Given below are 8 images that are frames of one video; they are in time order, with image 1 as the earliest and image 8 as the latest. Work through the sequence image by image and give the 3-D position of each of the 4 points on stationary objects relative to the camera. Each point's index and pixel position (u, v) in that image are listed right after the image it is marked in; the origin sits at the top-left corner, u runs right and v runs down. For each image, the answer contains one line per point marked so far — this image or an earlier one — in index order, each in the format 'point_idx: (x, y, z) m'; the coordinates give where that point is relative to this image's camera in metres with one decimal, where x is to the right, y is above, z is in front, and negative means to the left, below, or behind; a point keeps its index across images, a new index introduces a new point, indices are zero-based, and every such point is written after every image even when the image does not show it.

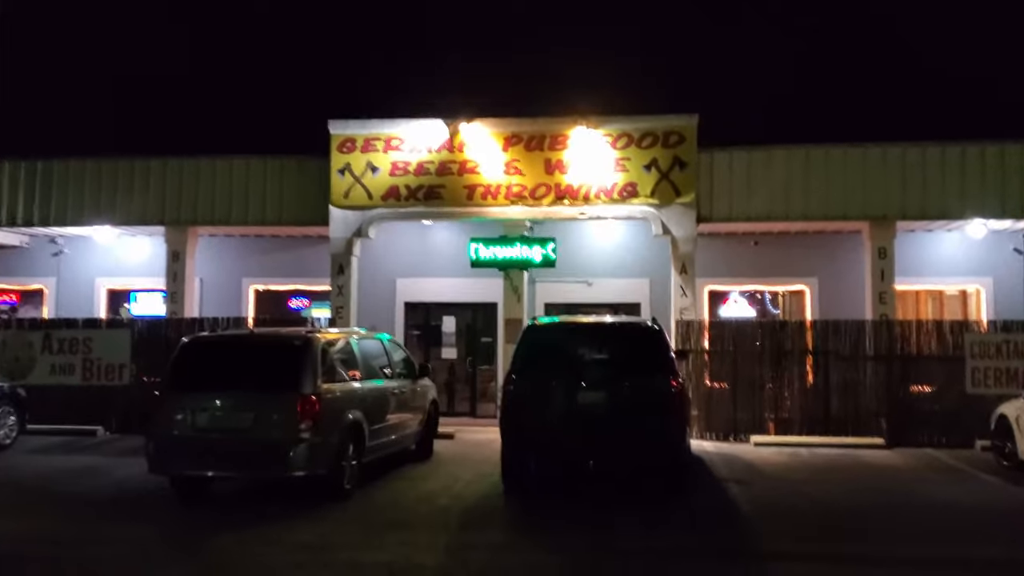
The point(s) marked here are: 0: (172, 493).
0: (-3.4, -2.0, +9.3) m
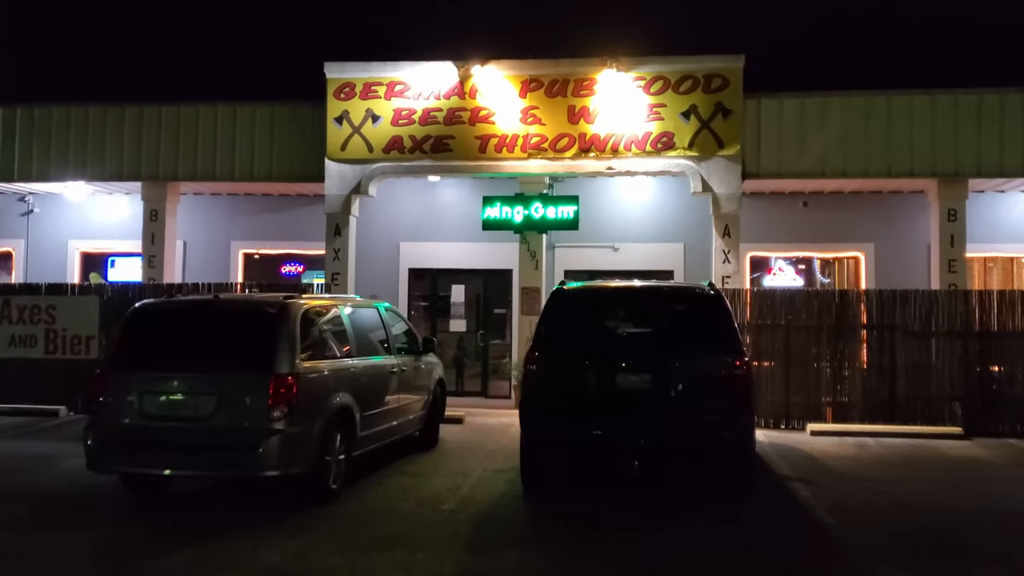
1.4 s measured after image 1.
0: (-3.2, -1.7, +7.7) m
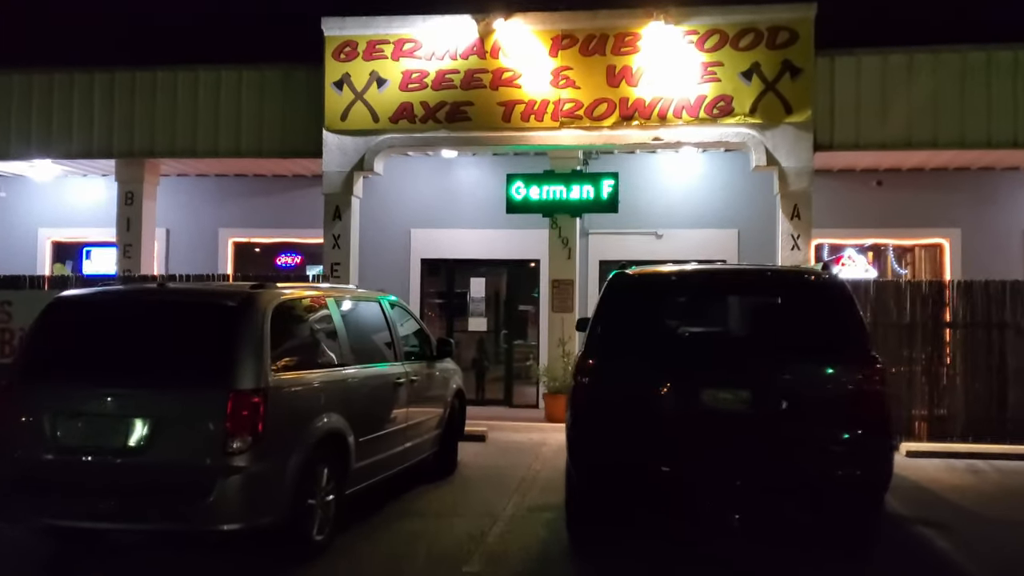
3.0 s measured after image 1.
0: (-2.9, -1.6, +5.9) m
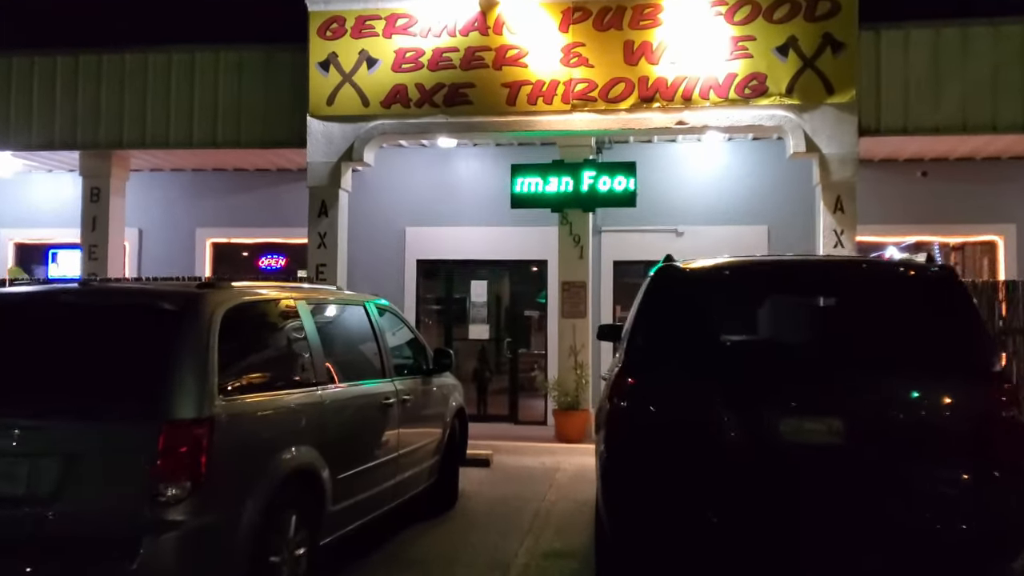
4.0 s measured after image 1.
0: (-2.8, -1.6, +4.7) m
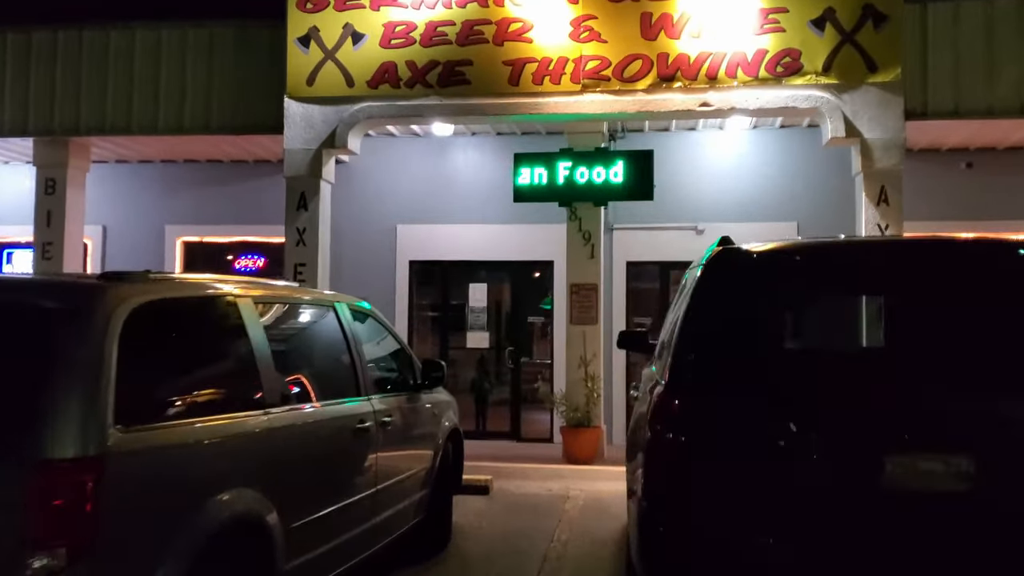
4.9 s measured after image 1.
0: (-2.8, -1.6, +3.6) m
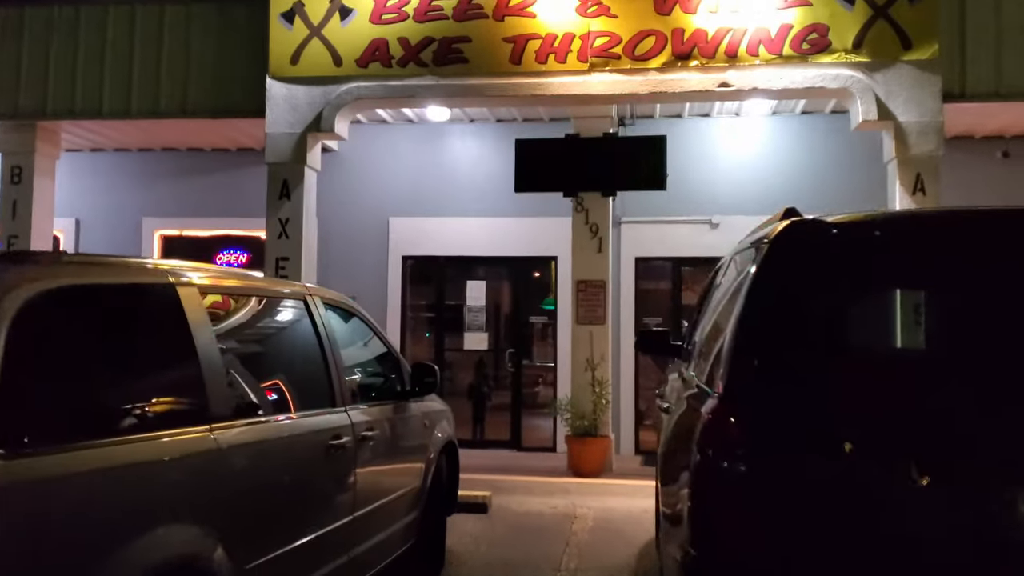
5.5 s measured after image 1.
0: (-2.8, -1.5, +2.9) m
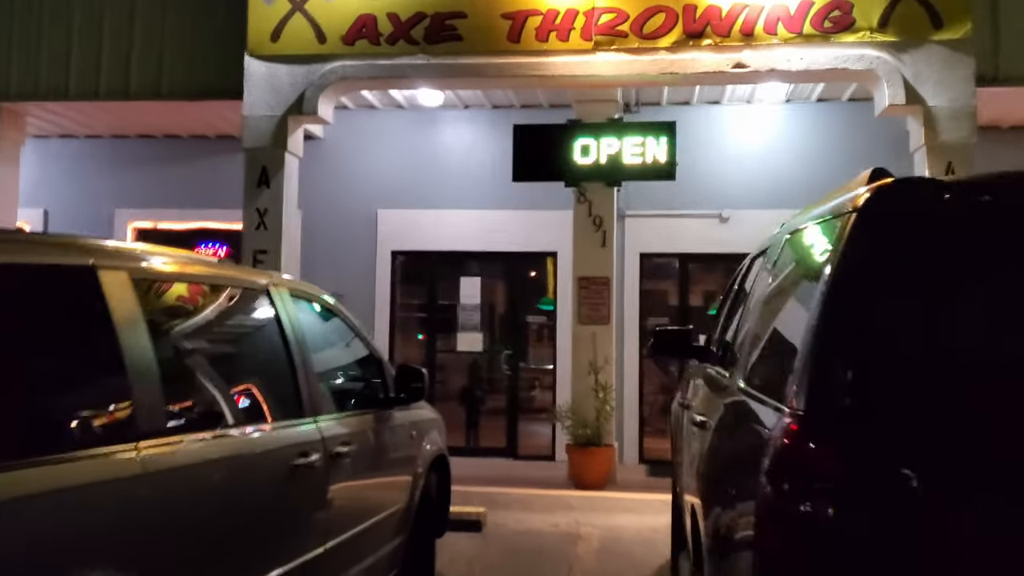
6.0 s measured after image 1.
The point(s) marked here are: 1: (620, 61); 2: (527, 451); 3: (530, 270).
0: (-2.8, -1.5, +2.3) m
1: (+0.8, +1.8, +7.2) m
2: (+0.1, -1.7, +9.5) m
3: (+0.2, +0.3, +9.6) m
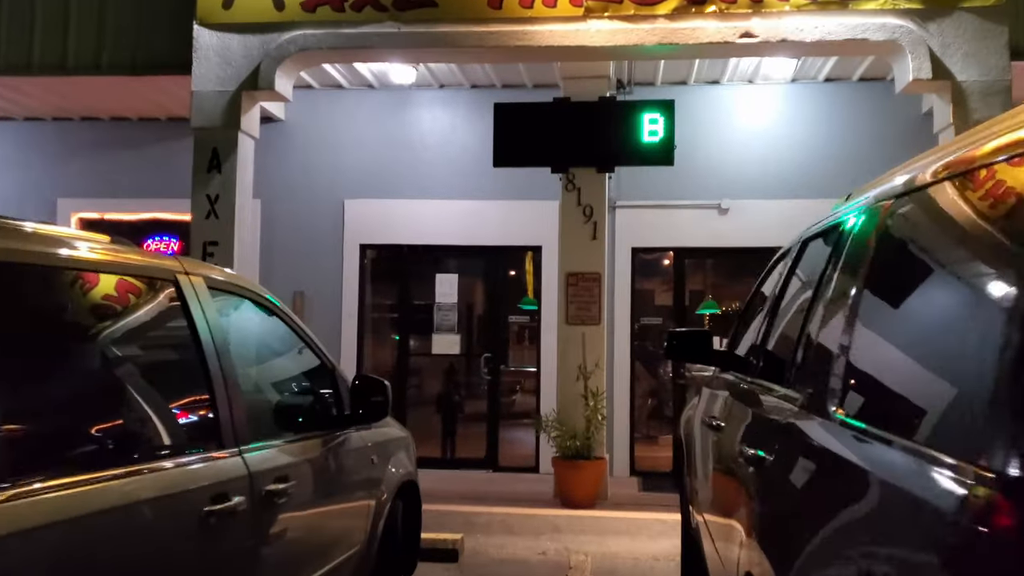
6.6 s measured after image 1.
0: (-2.8, -1.4, +1.4) m
1: (+0.7, +1.8, +6.5) m
2: (0.0, -1.6, +8.8) m
3: (0.0, +0.3, +8.9) m
